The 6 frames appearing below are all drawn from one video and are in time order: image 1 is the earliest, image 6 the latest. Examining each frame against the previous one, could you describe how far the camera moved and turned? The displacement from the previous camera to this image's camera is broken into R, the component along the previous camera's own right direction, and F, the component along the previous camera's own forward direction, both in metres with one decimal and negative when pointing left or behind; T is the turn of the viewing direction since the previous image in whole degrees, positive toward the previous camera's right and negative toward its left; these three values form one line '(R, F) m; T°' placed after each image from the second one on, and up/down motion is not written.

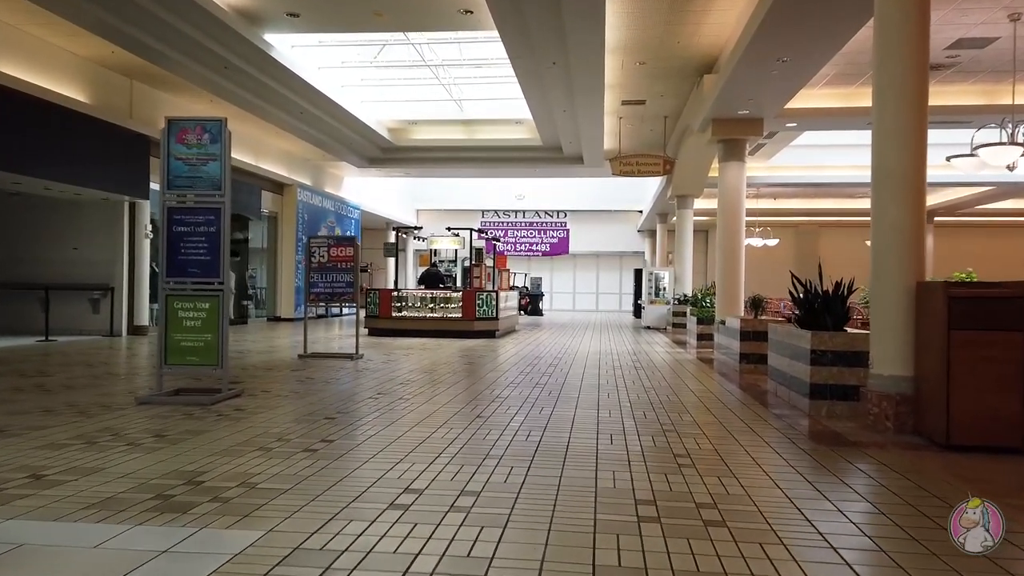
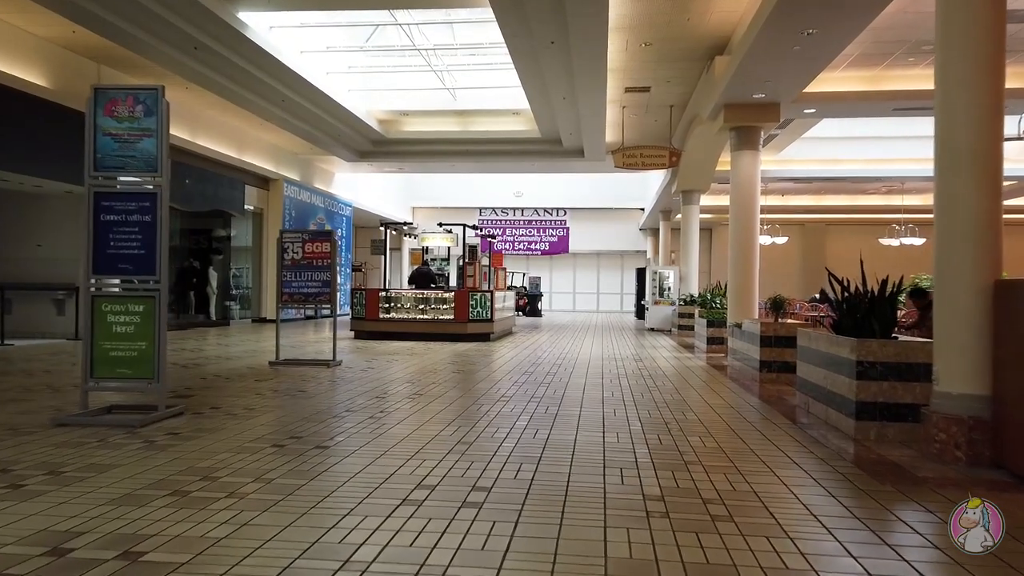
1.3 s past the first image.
(+0.1, +0.9) m; 0°
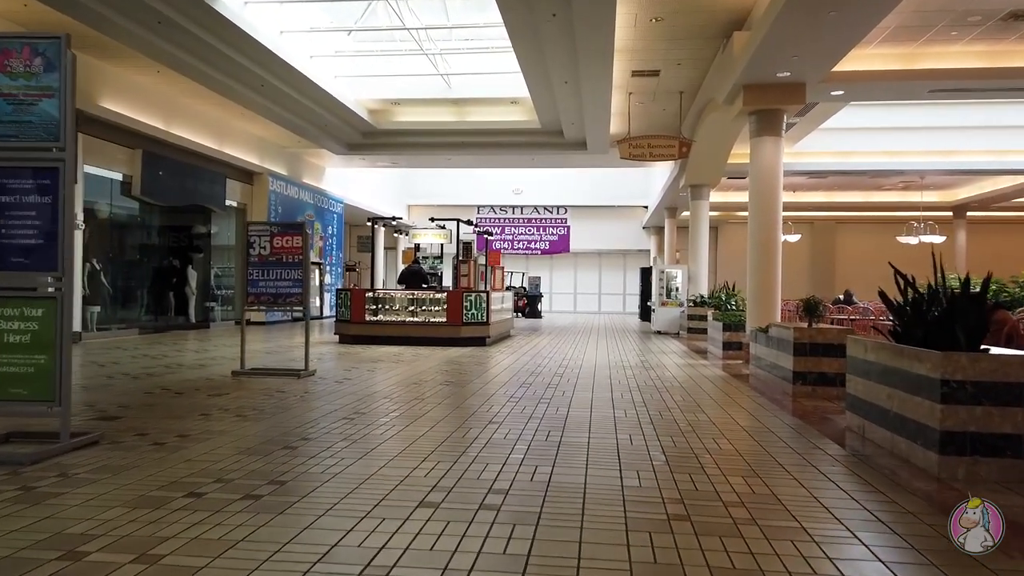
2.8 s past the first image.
(0.0, +1.0) m; 0°
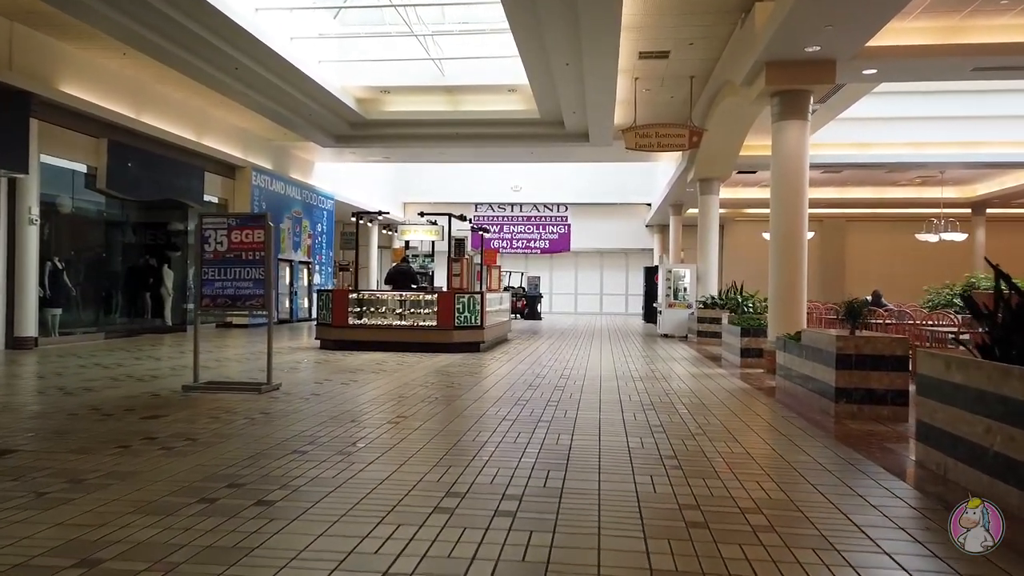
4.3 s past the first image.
(+0.1, +1.0) m; 0°
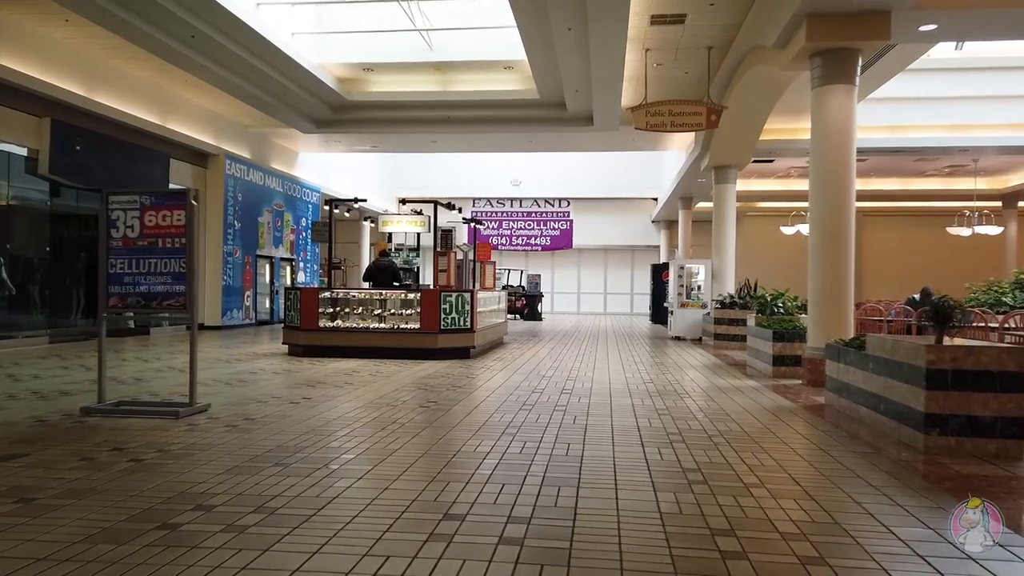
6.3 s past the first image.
(+0.1, +1.3) m; 0°
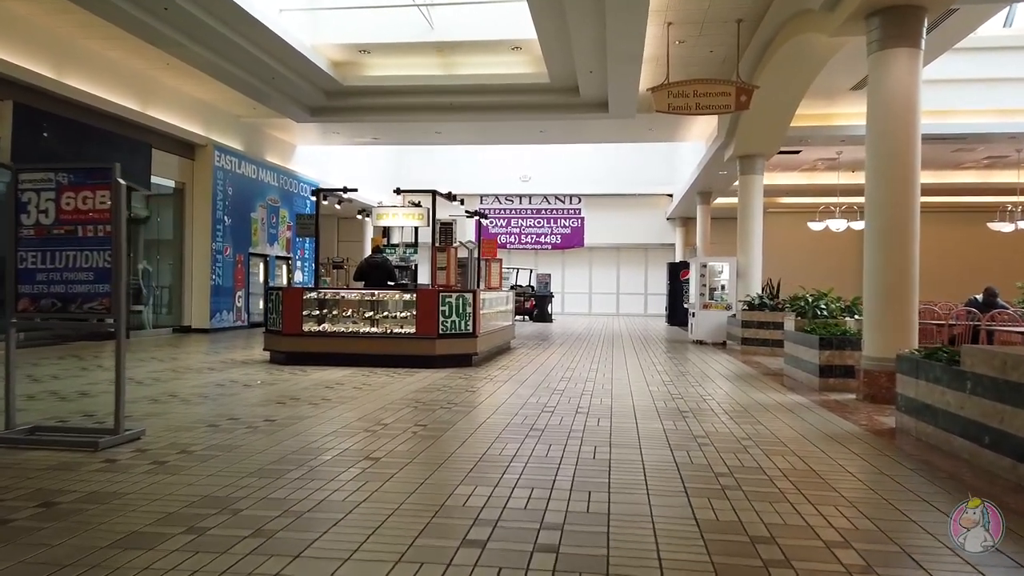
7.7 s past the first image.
(0.0, +1.0) m; -1°
